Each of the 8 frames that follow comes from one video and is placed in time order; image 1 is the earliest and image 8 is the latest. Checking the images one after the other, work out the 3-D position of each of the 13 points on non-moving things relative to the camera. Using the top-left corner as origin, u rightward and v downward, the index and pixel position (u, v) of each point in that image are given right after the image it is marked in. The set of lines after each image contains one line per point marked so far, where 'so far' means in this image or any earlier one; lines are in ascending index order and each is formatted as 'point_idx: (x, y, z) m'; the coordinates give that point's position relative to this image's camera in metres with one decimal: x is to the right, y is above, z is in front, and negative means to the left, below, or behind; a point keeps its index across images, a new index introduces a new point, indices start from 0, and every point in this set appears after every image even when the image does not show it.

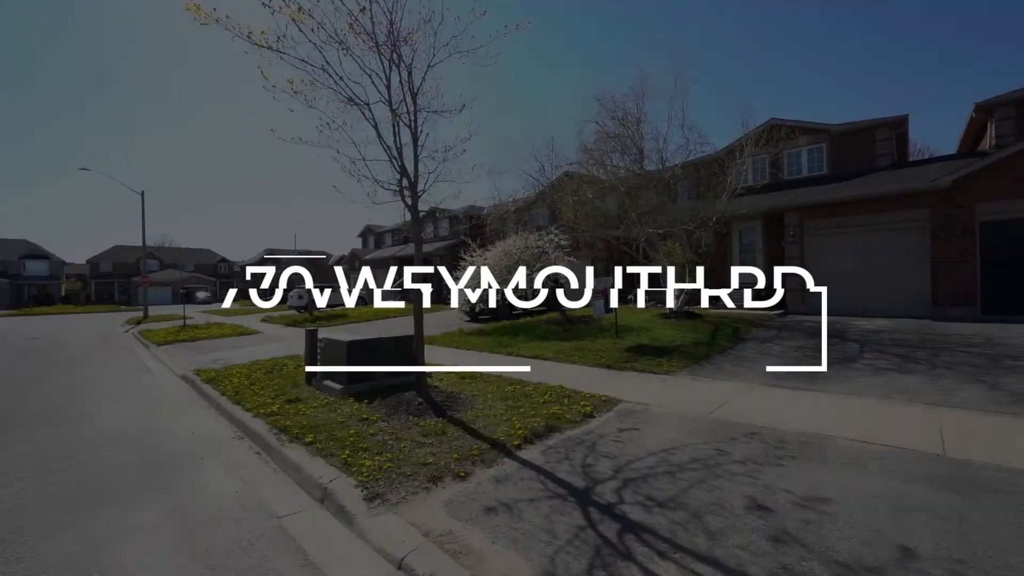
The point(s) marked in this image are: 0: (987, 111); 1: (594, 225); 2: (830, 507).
0: (+17.4, +6.5, +15.9) m
1: (+3.4, +2.5, +17.6) m
2: (+2.7, -1.9, +3.7) m
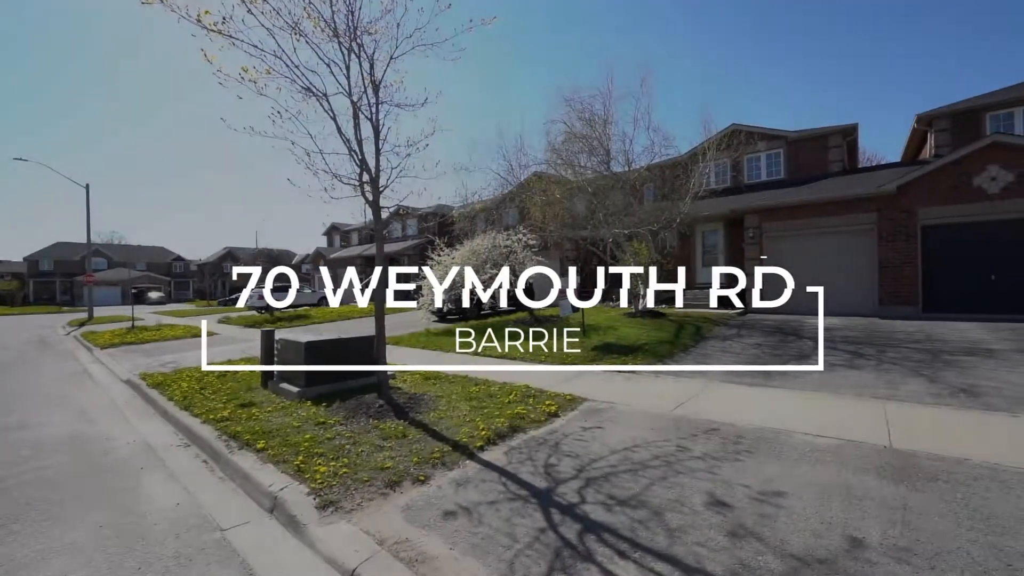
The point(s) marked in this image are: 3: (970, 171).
0: (+16.2, +6.5, +17.0) m
1: (+2.1, +2.5, +17.7) m
2: (+2.3, -1.8, +3.7) m
3: (+13.8, +3.5, +13.1) m
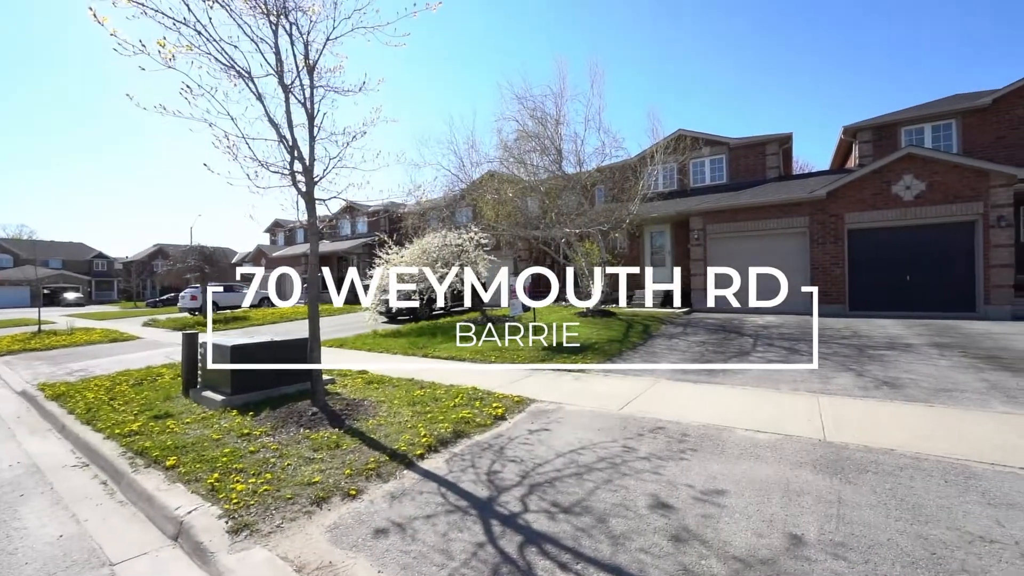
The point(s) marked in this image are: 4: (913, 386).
0: (+14.3, +6.5, +18.3) m
1: (+0.2, +2.5, +17.6) m
2: (+1.8, -1.8, +3.7) m
3: (+12.3, +3.5, +14.2) m
4: (+6.2, -1.5, +6.7) m
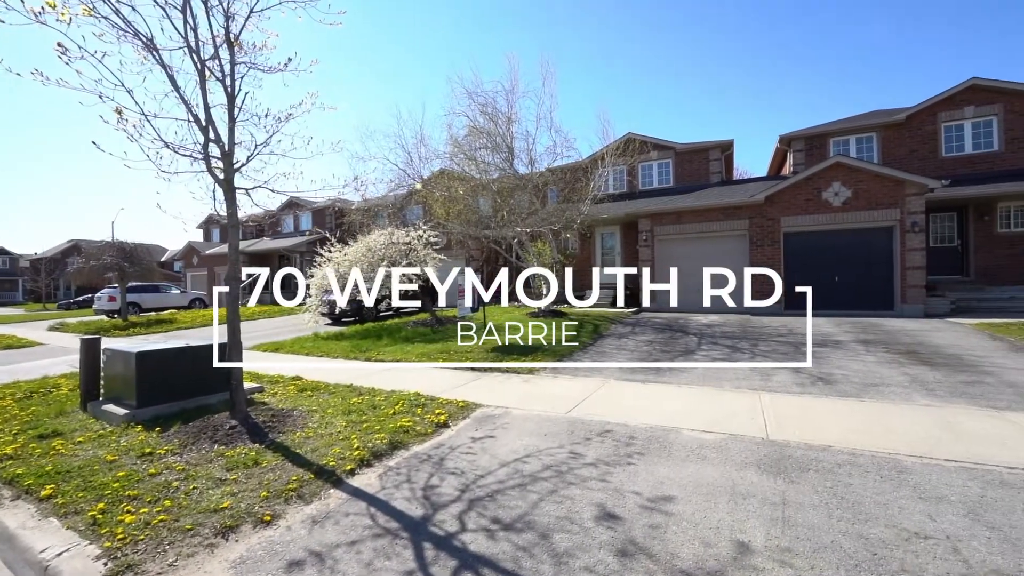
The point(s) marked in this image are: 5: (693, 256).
0: (+12.2, +6.4, +19.4) m
1: (-1.7, +2.5, +17.2) m
2: (+1.3, -1.8, +3.5) m
3: (+10.6, +3.5, +15.1) m
4: (+5.4, -1.5, +7.0) m
5: (+7.2, +1.3, +17.2) m
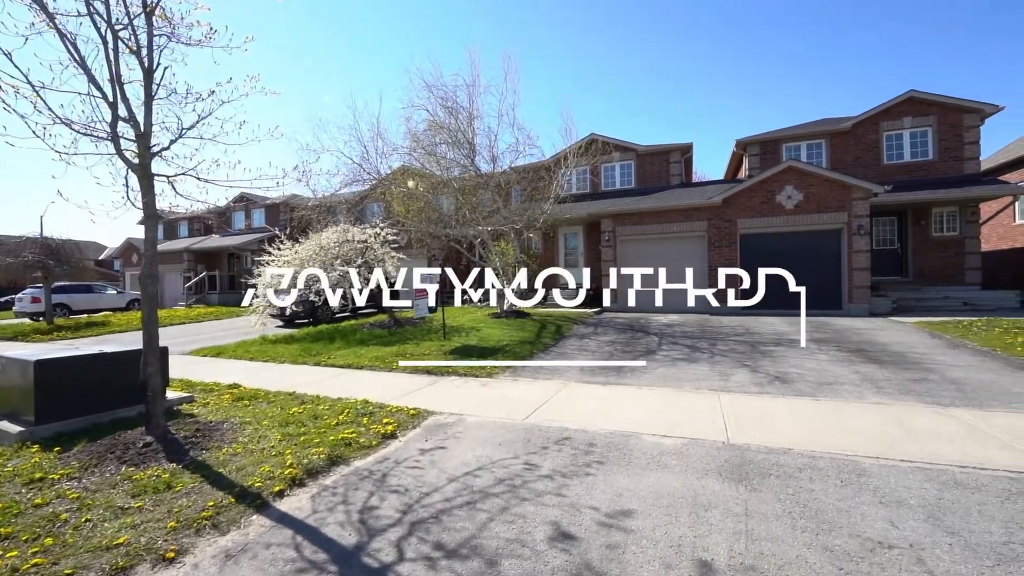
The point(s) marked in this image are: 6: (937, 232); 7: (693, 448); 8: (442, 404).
0: (+10.6, +6.4, +19.9) m
1: (-3.2, +2.5, +16.7) m
2: (+0.9, -1.8, +3.3) m
3: (+9.3, +3.5, +15.5) m
4: (+4.7, -1.5, +7.1) m
5: (+5.7, +1.3, +17.4) m
6: (+16.6, +2.2, +17.0) m
7: (+1.9, -1.7, +4.5) m
8: (-1.0, -1.7, +6.4) m
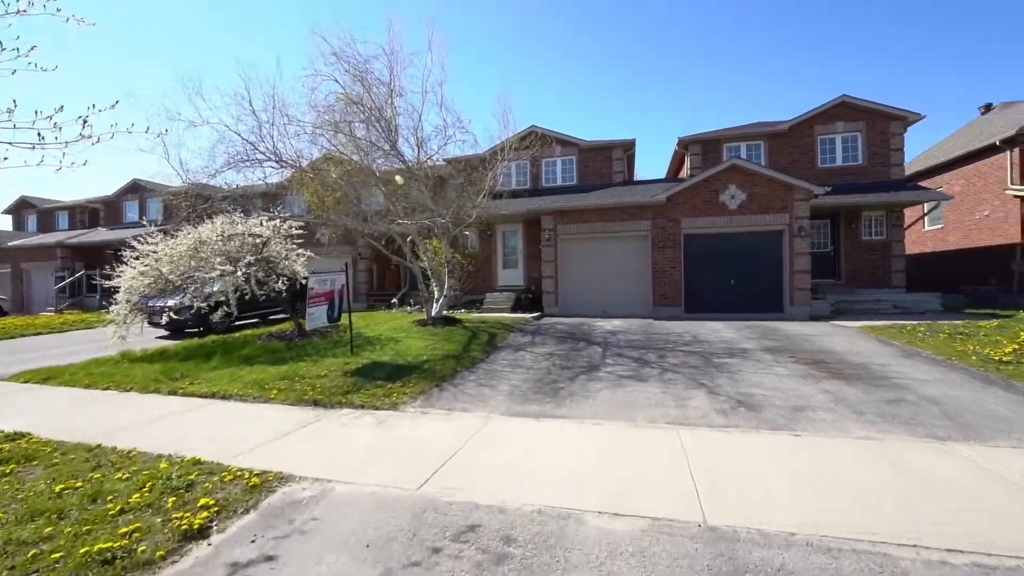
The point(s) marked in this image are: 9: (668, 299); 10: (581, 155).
0: (+7.7, +6.3, +19.4) m
1: (-5.5, +2.4, +14.5) m
2: (+0.2, -1.8, +1.7) m
3: (+7.0, +3.4, +14.9) m
4: (+3.5, -1.6, +5.9) m
5: (+3.2, +1.2, +16.3) m
6: (+14.1, +2.1, +17.3) m
7: (+1.0, -1.7, +3.0) m
8: (-2.1, -1.8, +4.5) m
9: (+5.5, -0.4, +15.3) m
10: (+3.1, +6.0, +19.6) m
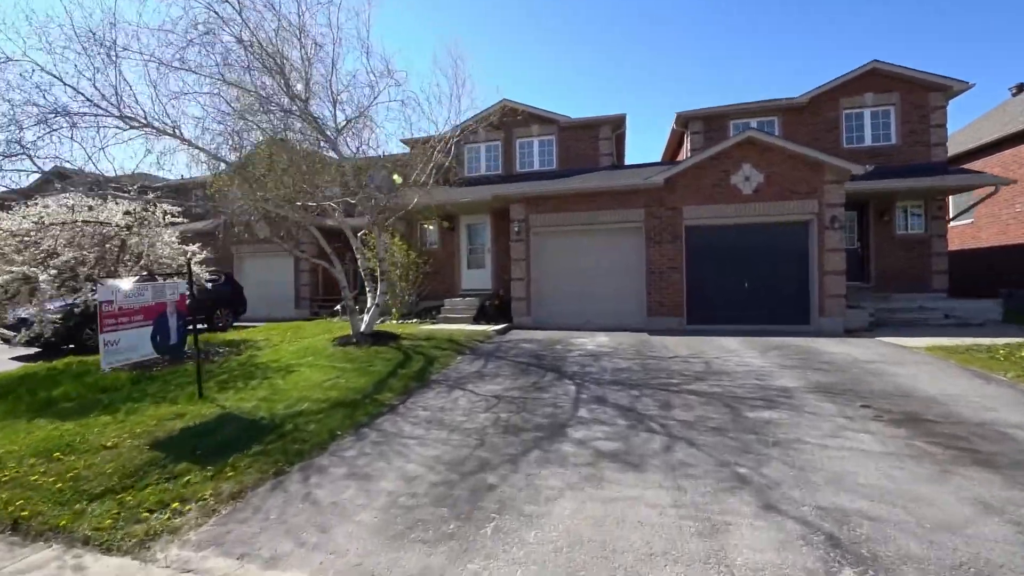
0: (+6.5, +6.2, +16.4) m
1: (-6.7, +2.2, +11.2) m
2: (-0.7, -2.0, -1.5) m
3: (+5.9, +3.3, +11.9) m
4: (+2.5, -1.7, +2.8) m
5: (+2.0, +1.0, +13.2) m
6: (+12.9, +2.0, +14.4) m
7: (+0.1, -1.9, -0.1) m
8: (-3.0, -1.9, +1.3) m
9: (+4.4, -0.5, +12.2) m
10: (+1.9, +5.9, +16.6) m
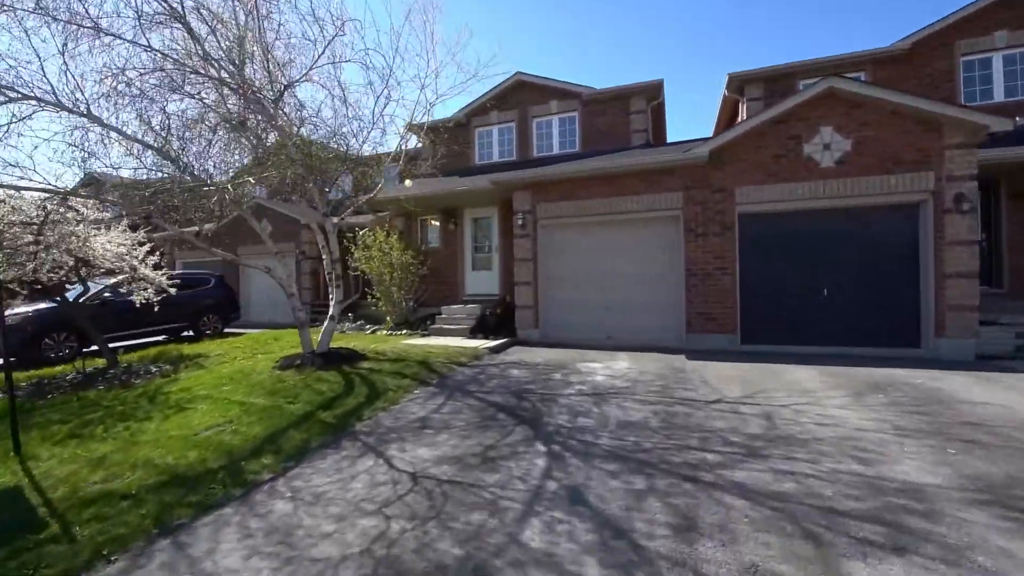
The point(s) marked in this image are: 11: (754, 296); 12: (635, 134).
0: (+6.9, +6.0, +13.2) m
1: (-6.7, +2.1, +9.6) m
2: (-2.3, -2.1, -3.7) m
3: (+5.8, +3.1, +8.8) m
4: (+1.4, -1.9, +0.2) m
5: (+2.1, +0.9, +10.5) m
6: (+13.0, +1.8, +10.5) m
7: (-1.3, -2.0, -2.4) m
8: (-4.3, -2.1, -0.7) m
9: (+4.3, -0.7, +9.3) m
10: (+2.4, +5.7, +13.9) m
11: (+5.1, -0.2, +9.3) m
12: (+3.8, +4.8, +13.4) m
